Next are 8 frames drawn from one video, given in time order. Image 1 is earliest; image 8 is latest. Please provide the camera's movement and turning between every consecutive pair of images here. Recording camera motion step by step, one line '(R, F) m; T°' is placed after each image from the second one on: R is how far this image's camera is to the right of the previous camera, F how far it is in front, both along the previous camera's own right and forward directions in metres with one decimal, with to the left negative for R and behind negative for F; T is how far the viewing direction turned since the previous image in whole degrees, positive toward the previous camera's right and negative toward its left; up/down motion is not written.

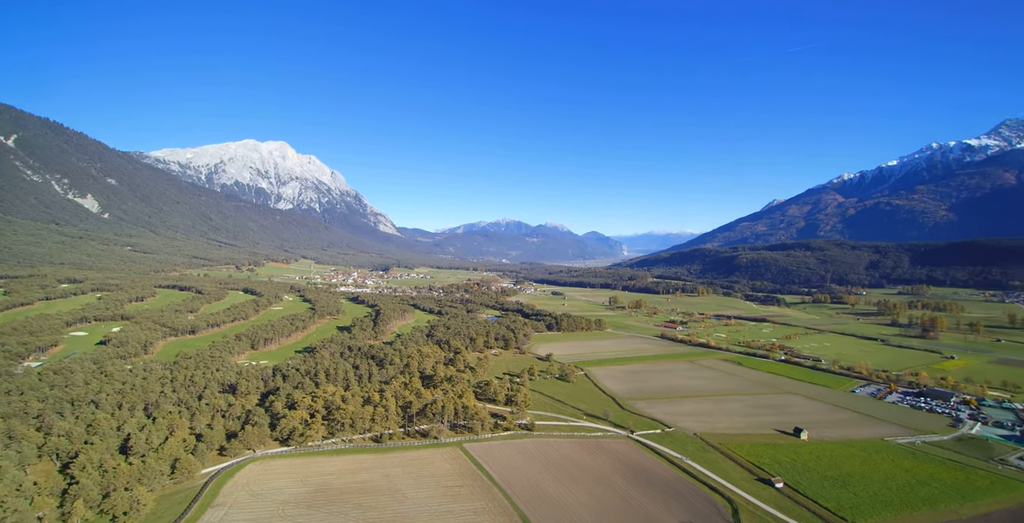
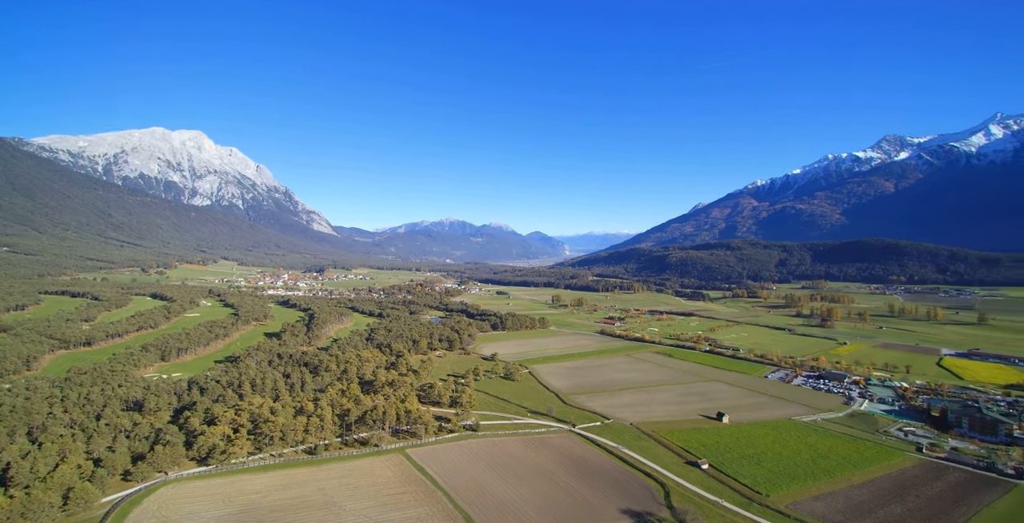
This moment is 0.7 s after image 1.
(+0.2, +1.7) m; +6°
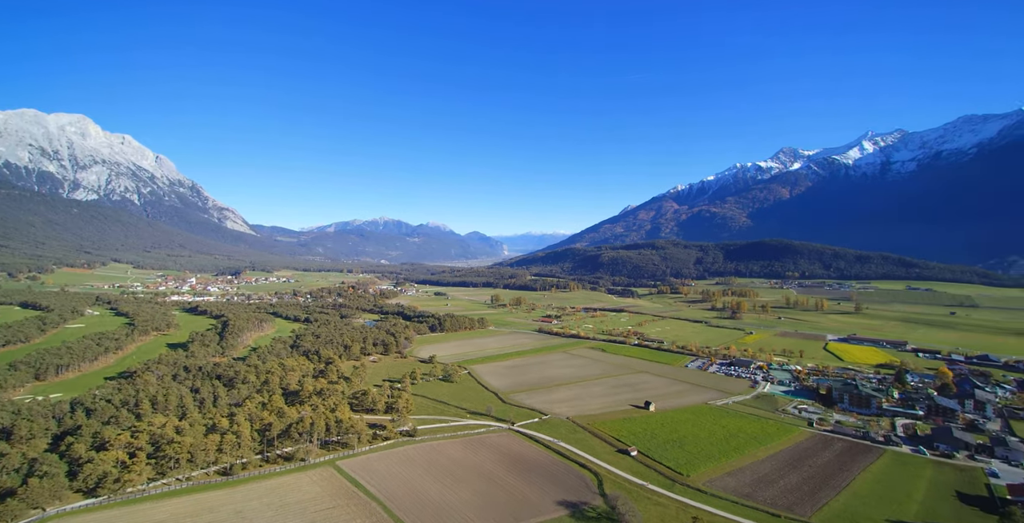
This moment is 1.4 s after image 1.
(+0.3, +2.0) m; +7°
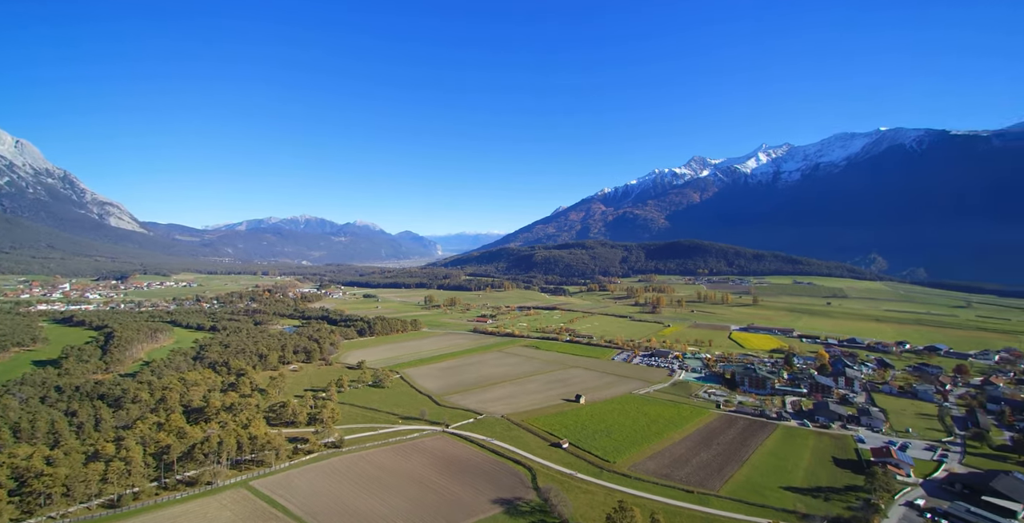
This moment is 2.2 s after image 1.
(+0.5, +2.2) m; +7°
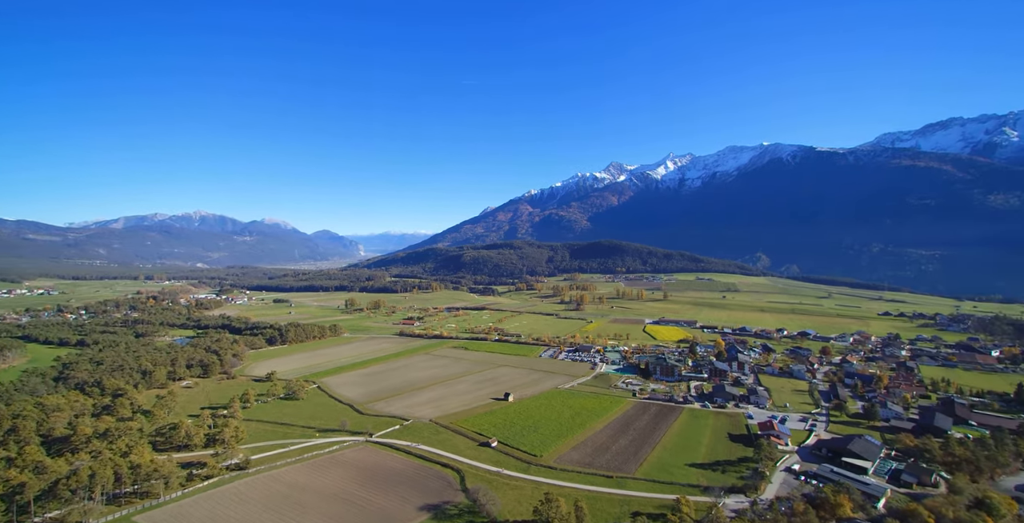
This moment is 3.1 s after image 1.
(+0.5, +2.8) m; +8°
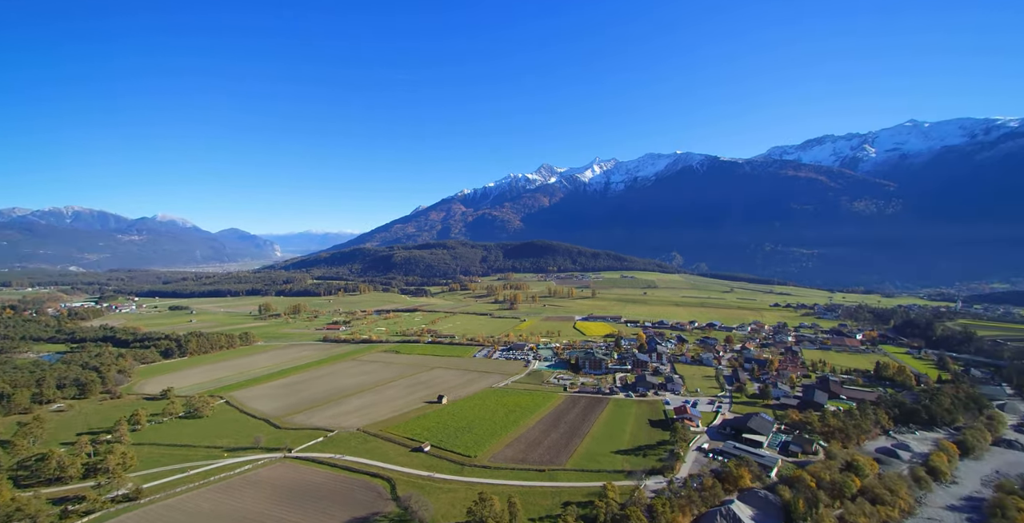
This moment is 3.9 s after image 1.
(+0.5, +2.7) m; +7°
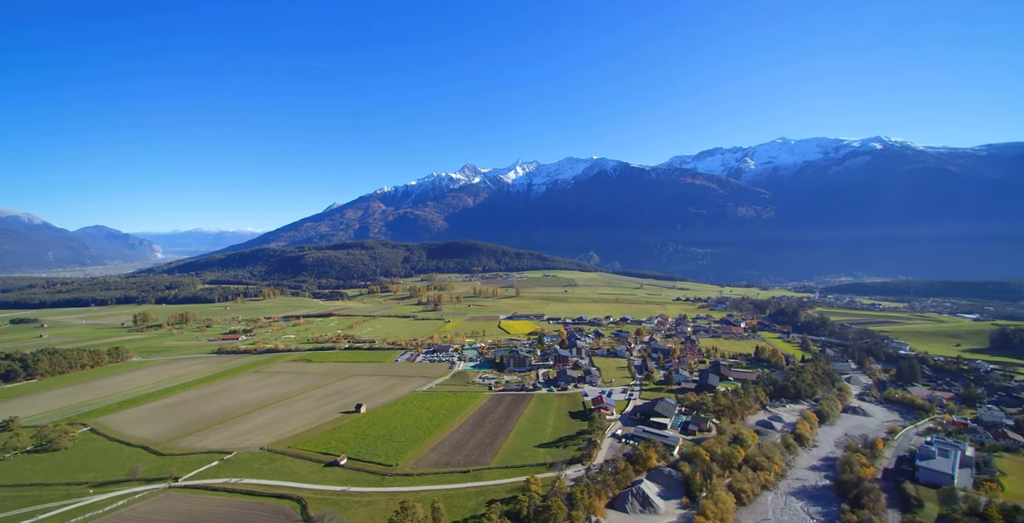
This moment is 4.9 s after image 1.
(+0.6, +3.4) m; +8°
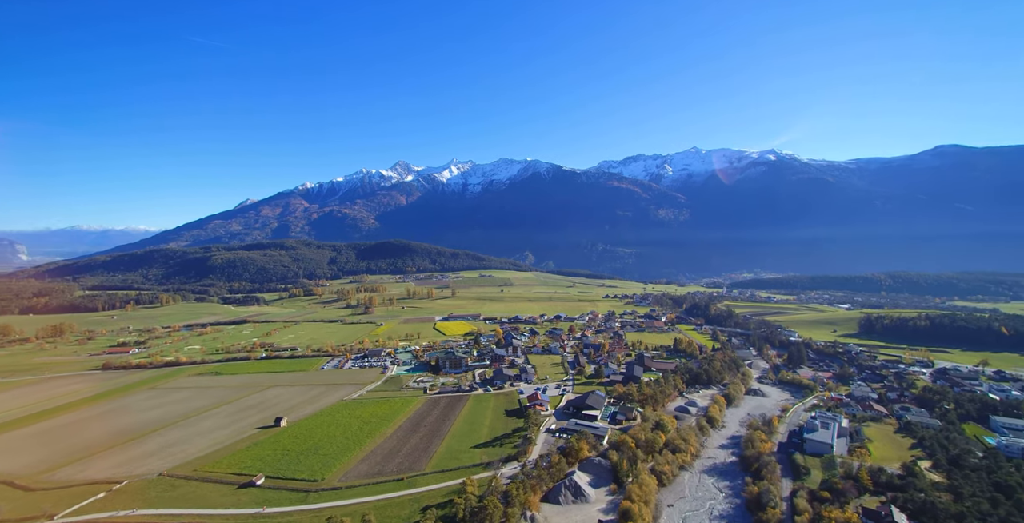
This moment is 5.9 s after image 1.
(+0.4, +3.3) m; +7°
